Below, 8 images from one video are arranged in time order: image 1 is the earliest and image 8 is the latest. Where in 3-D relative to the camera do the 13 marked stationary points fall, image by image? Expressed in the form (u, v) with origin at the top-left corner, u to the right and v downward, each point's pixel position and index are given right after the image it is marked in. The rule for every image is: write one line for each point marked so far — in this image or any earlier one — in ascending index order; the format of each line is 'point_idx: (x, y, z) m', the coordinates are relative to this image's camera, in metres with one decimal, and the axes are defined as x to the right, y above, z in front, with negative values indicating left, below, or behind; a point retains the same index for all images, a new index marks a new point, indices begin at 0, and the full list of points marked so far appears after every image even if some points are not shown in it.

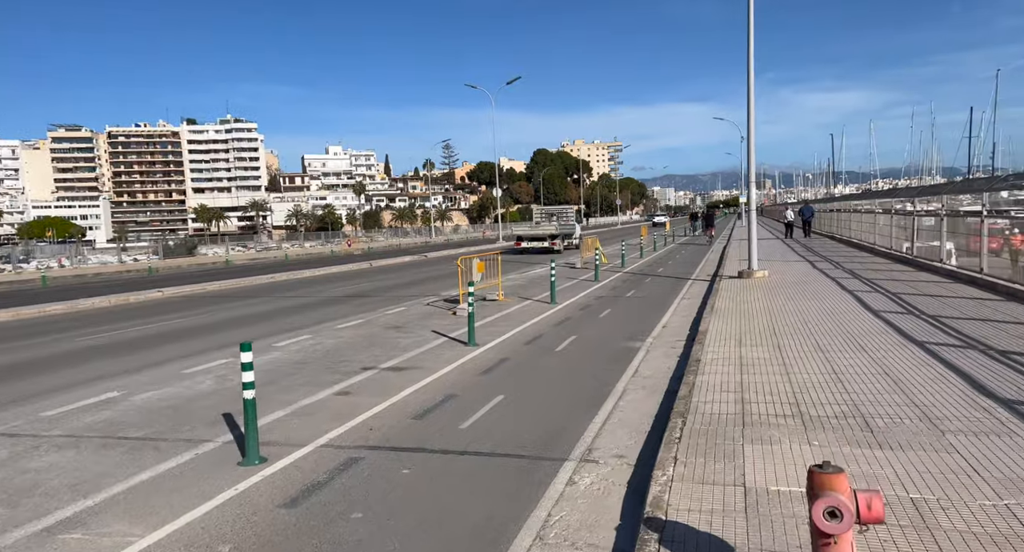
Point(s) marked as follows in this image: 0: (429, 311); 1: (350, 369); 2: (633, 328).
0: (-1.7, -0.7, +13.0) m
1: (-2.0, -1.2, +8.0) m
2: (+2.1, -0.9, +11.6) m
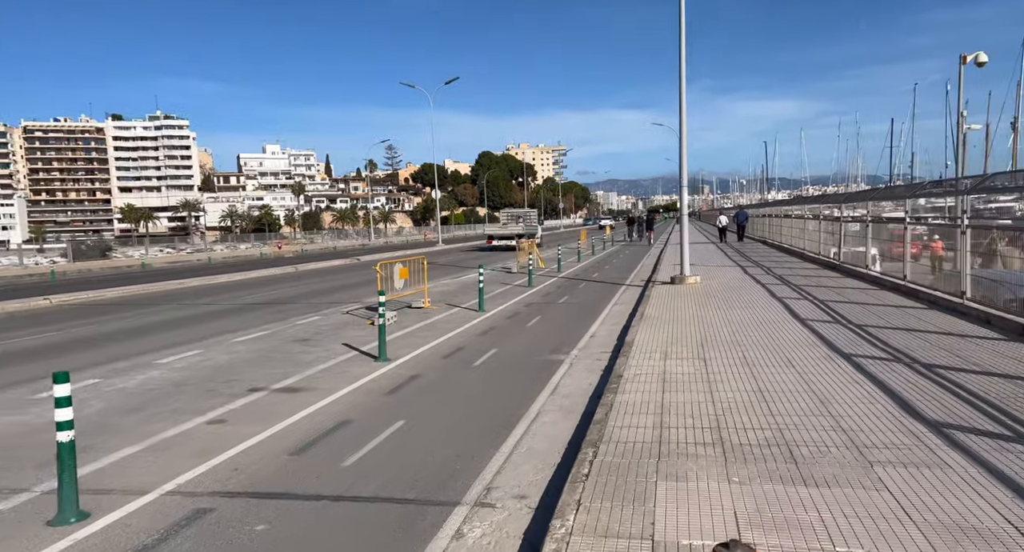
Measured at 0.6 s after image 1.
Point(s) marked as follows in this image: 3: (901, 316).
0: (-3.1, -0.8, +12.2) m
1: (-3.0, -1.3, +7.1) m
2: (+0.8, -1.1, +11.0) m
3: (+6.1, -0.7, +10.1) m
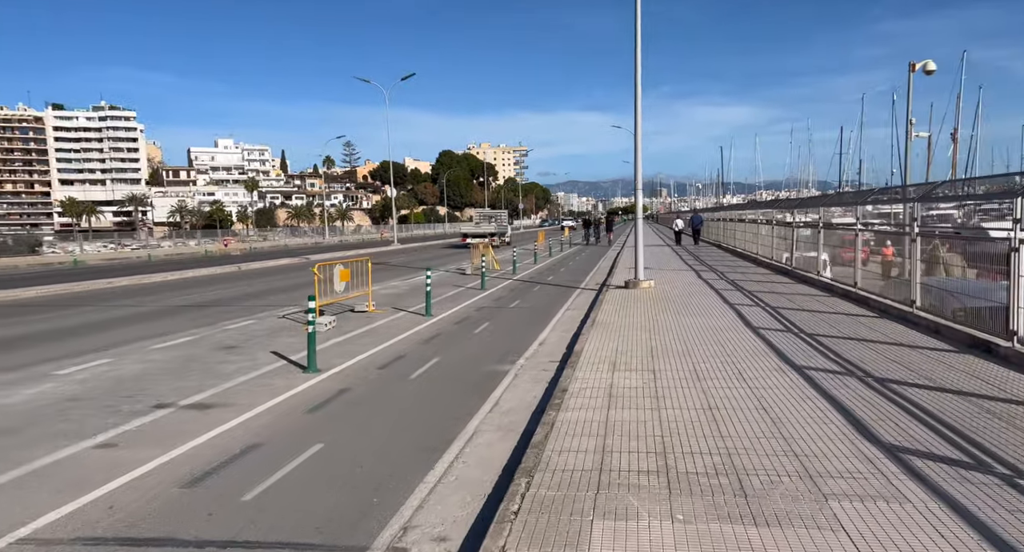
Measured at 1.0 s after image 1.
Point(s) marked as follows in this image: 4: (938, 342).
0: (-4.1, -0.9, +11.4) m
1: (-3.6, -1.3, +6.4) m
2: (-0.1, -1.1, +10.5) m
3: (+5.2, -0.8, +10.0) m
4: (+5.6, -0.9, +8.6) m
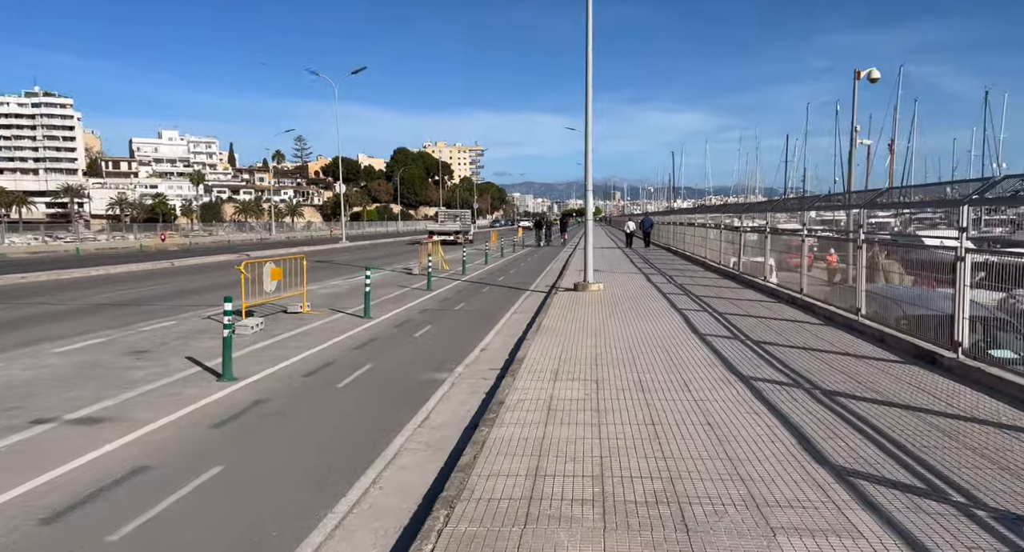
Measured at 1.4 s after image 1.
0: (-5.1, -0.8, +10.6) m
1: (-4.3, -1.3, +5.6) m
2: (-1.0, -1.2, +10.0) m
3: (+4.3, -0.9, +9.8) m
4: (+4.8, -1.0, +8.4) m
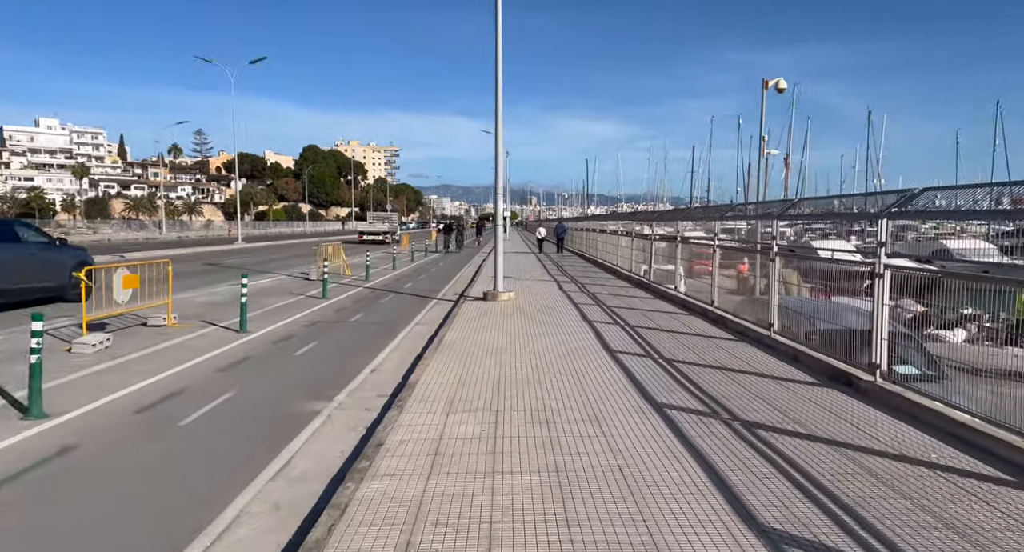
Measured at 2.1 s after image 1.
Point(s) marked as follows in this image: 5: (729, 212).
0: (-6.6, -1.0, +8.9) m
1: (-5.1, -1.4, +4.0) m
2: (-2.5, -1.3, +8.8) m
3: (+2.9, -1.1, +9.3) m
4: (+3.5, -1.2, +8.0) m
5: (+5.8, +1.7, +17.3) m
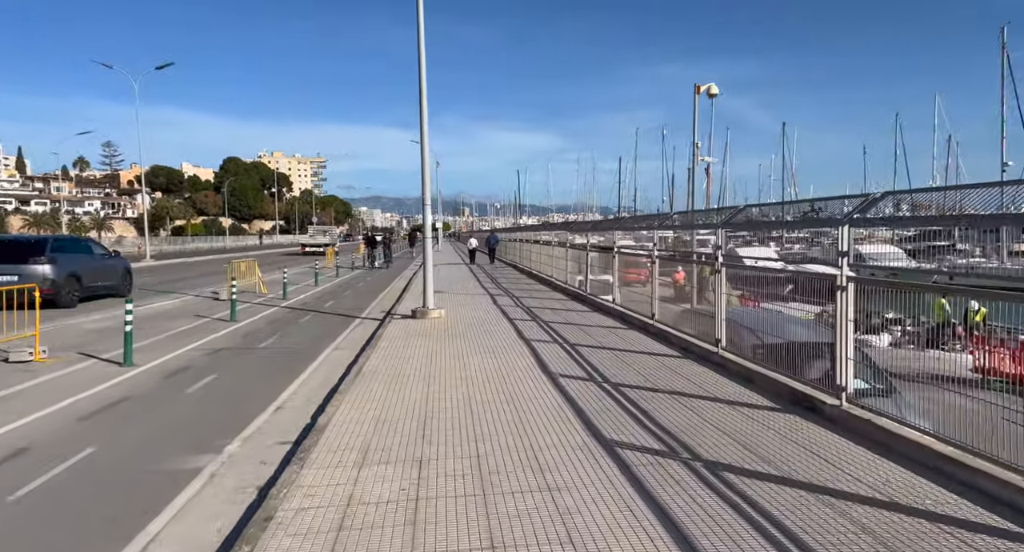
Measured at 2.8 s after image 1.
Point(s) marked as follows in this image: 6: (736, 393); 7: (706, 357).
0: (-7.4, -1.3, +7.2) m
1: (-5.5, -1.6, +2.5) m
2: (-3.3, -1.6, +7.5) m
3: (+1.9, -1.3, +8.6) m
4: (+2.7, -1.3, +7.4) m
5: (+3.9, +1.4, +16.9) m
6: (+2.5, -1.3, +7.5) m
7: (+2.9, -1.2, +9.8) m
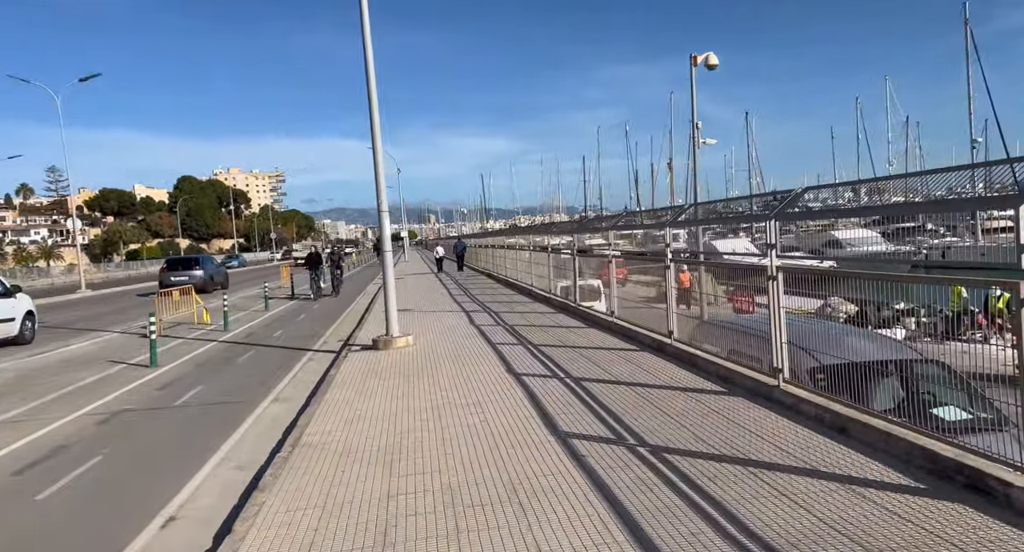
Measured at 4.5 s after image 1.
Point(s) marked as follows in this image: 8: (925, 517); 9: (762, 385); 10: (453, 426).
0: (-7.4, -2.0, +4.5) m
1: (-5.2, -2.1, -0.1) m
2: (-3.3, -2.0, +5.0) m
3: (+1.9, -1.4, +6.3) m
4: (+2.7, -1.4, +5.2) m
5: (+3.3, +1.3, +14.7) m
6: (+2.5, -1.4, +5.3) m
7: (+2.8, -1.3, +7.6) m
8: (+2.5, -1.4, +4.3) m
9: (+2.8, -1.2, +7.5) m
10: (-0.6, -1.6, +7.1) m
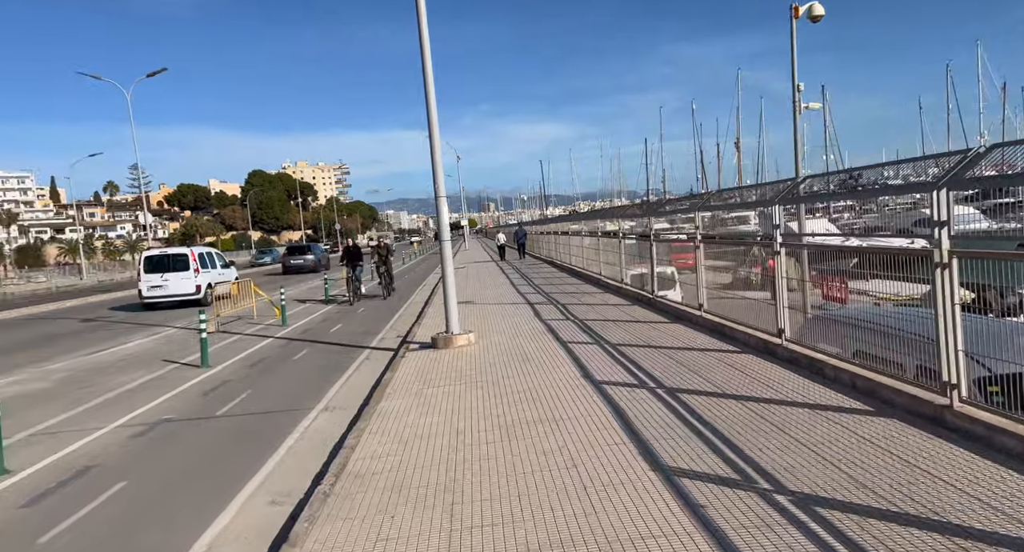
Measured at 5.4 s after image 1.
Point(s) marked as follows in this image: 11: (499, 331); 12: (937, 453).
0: (-6.8, -2.1, +3.9) m
1: (-5.1, -2.3, -0.9) m
2: (-2.7, -2.0, +4.1) m
3: (+2.5, -1.3, +4.9) m
4: (+3.3, -1.4, +3.6) m
5: (+4.7, +1.6, +13.0) m
6: (+3.1, -1.3, +3.7) m
7: (+3.6, -1.2, +6.0) m
8: (+3.0, -1.4, +2.7) m
9: (+3.6, -1.1, +6.0) m
10: (+0.1, -1.5, +5.9) m
11: (-0.3, -1.0, +13.3) m
12: (+3.1, -1.3, +5.1) m
